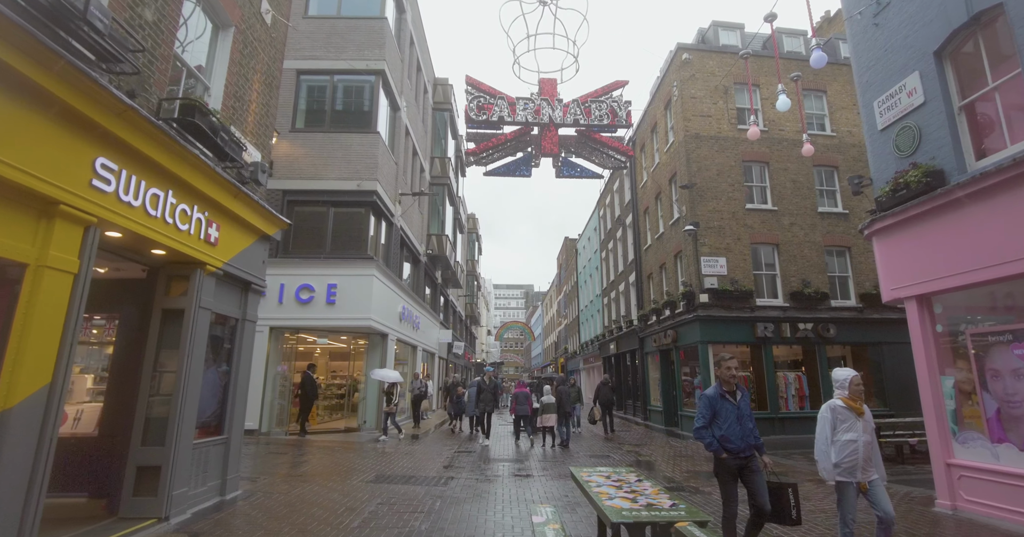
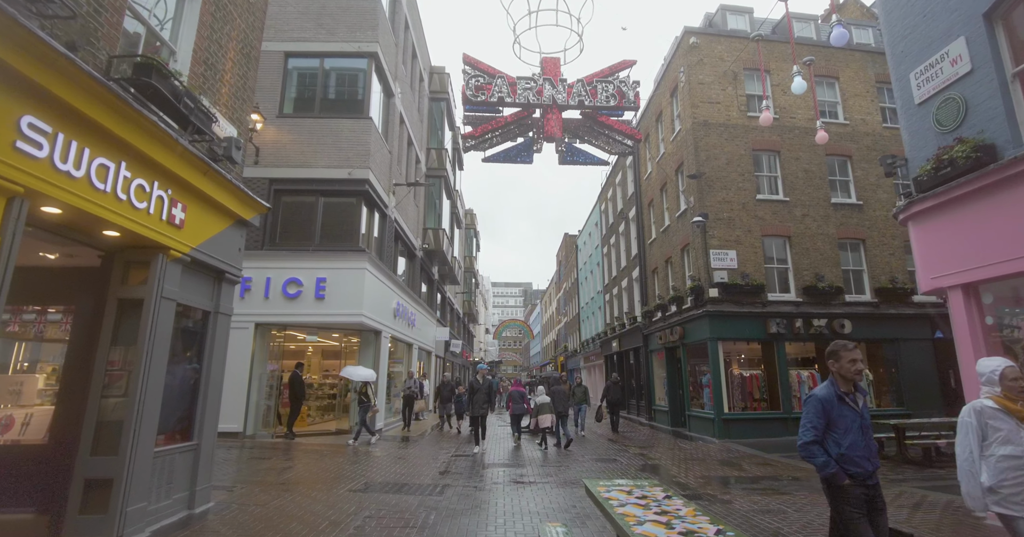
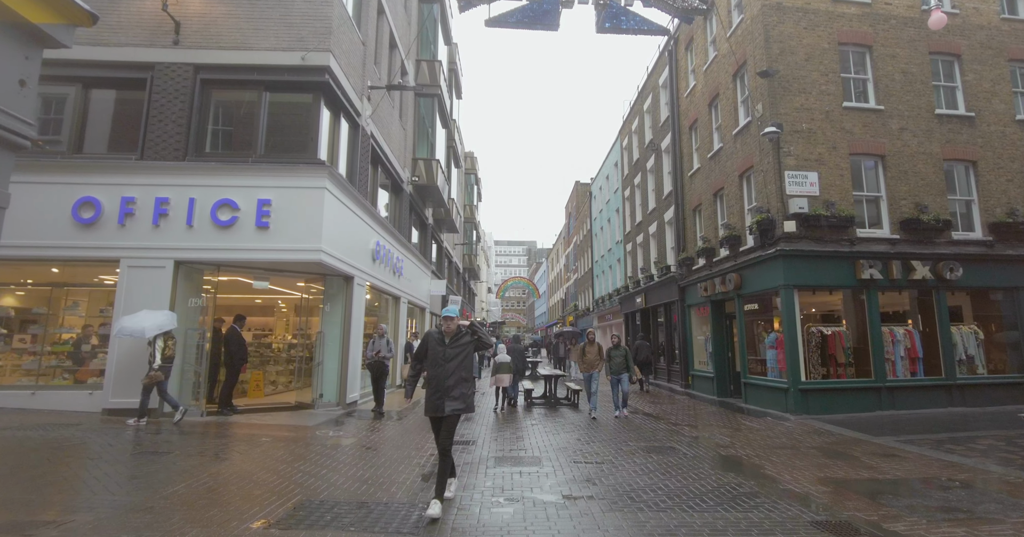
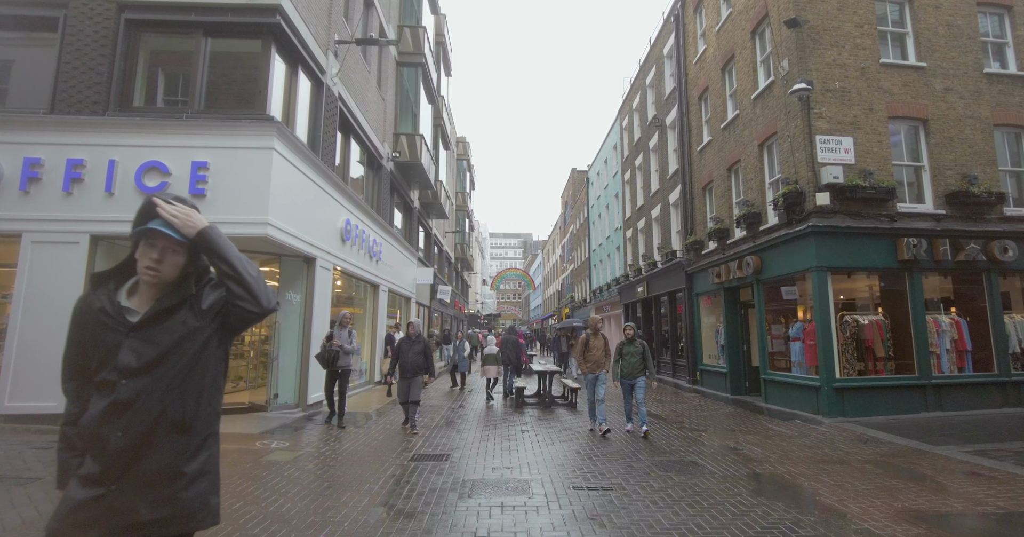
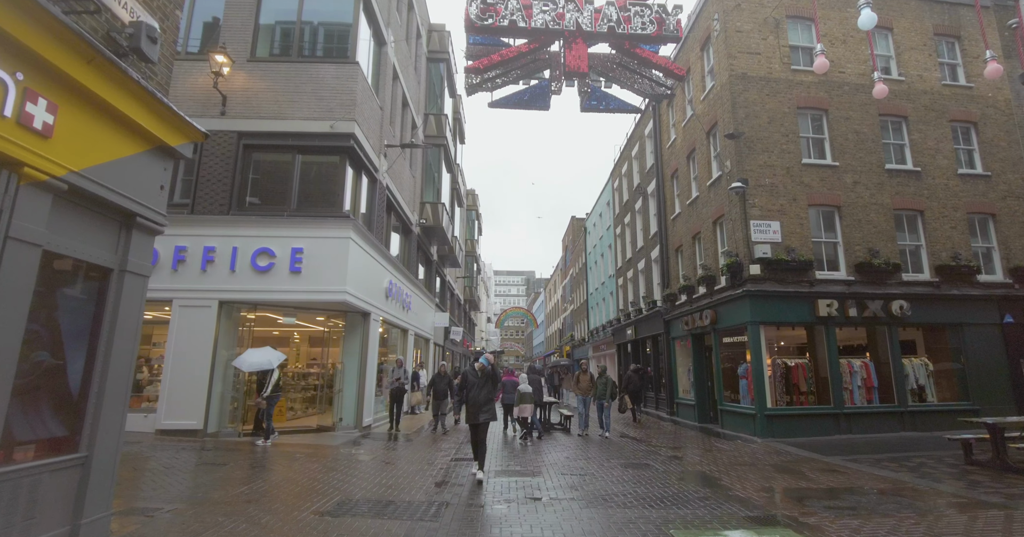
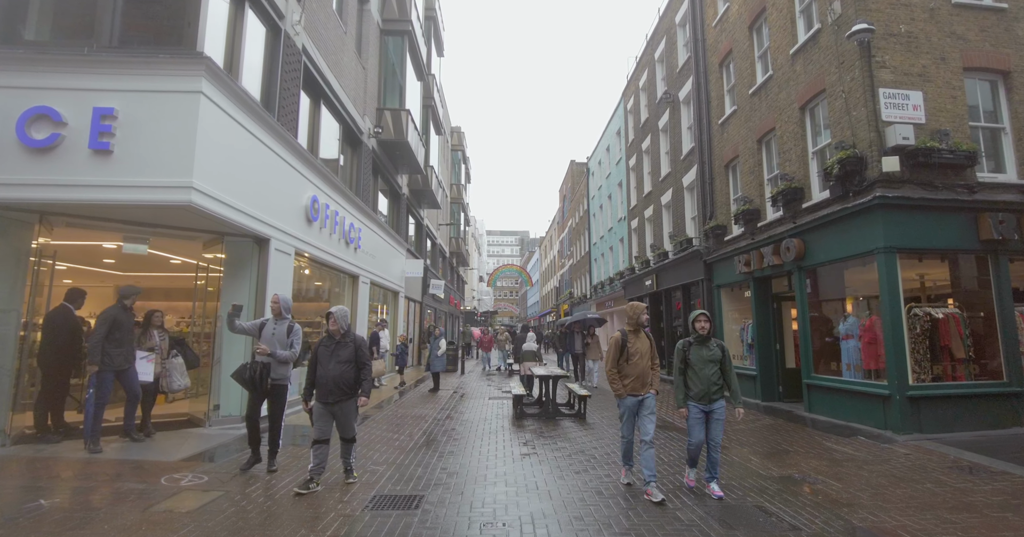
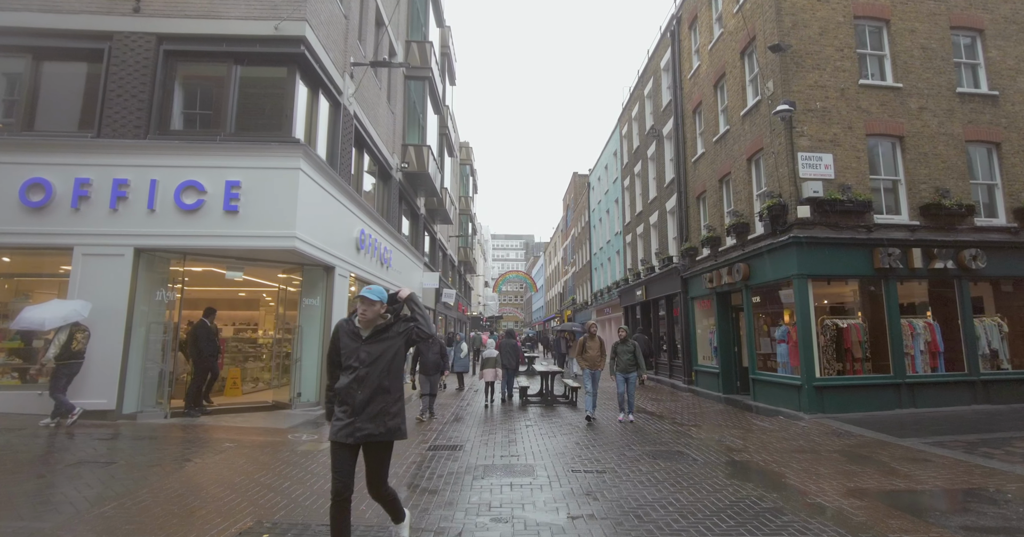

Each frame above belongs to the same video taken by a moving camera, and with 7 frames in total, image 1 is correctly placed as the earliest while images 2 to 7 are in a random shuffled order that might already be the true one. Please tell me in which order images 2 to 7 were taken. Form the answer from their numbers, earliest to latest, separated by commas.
2, 5, 3, 7, 4, 6
